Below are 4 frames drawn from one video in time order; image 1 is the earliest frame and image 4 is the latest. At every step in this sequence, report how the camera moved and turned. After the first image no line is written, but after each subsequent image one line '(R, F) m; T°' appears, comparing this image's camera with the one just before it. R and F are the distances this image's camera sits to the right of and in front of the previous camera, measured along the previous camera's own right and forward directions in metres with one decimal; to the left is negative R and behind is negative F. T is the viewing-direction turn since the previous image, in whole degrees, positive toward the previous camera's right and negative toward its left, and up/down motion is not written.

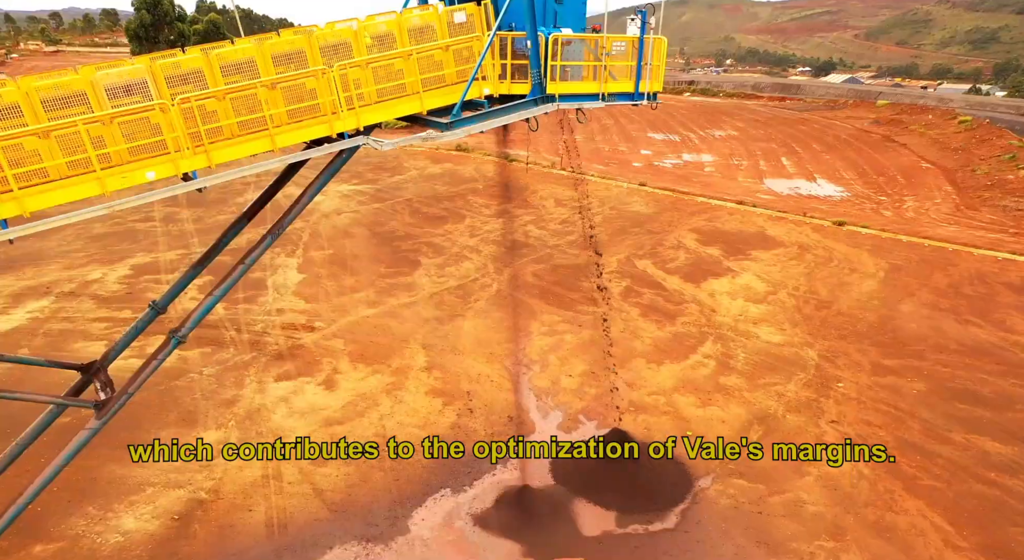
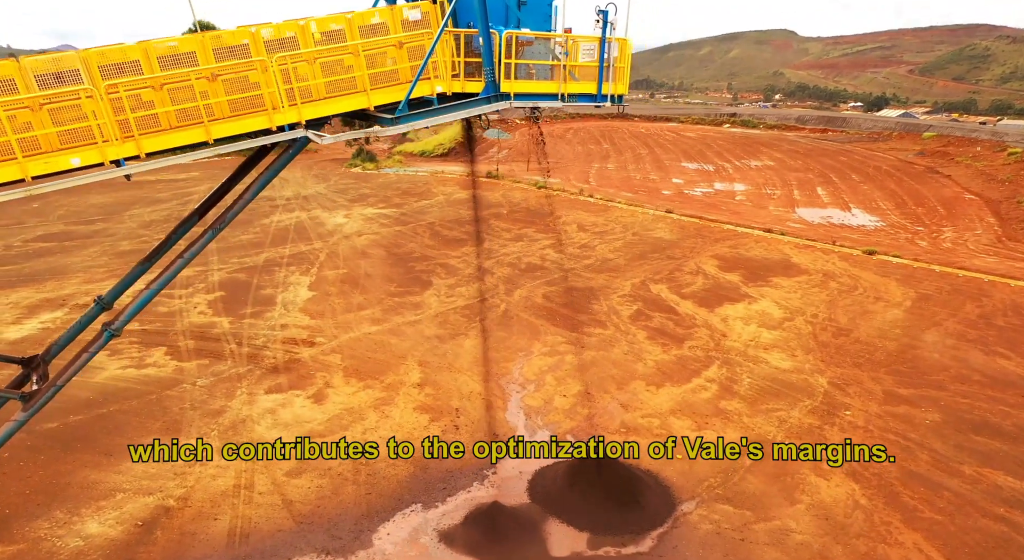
(+0.5, +0.1) m; -1°
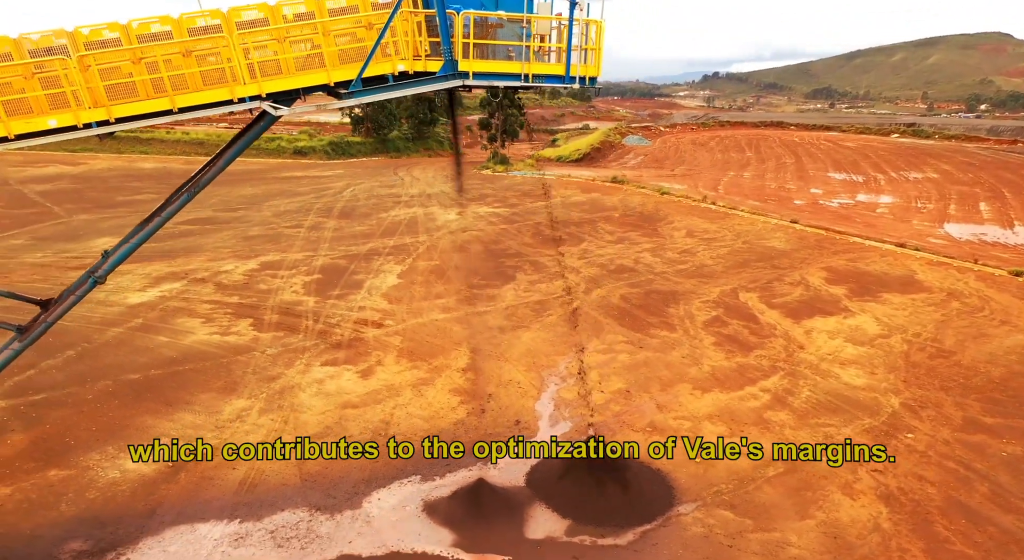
(+1.1, +0.1) m; -8°
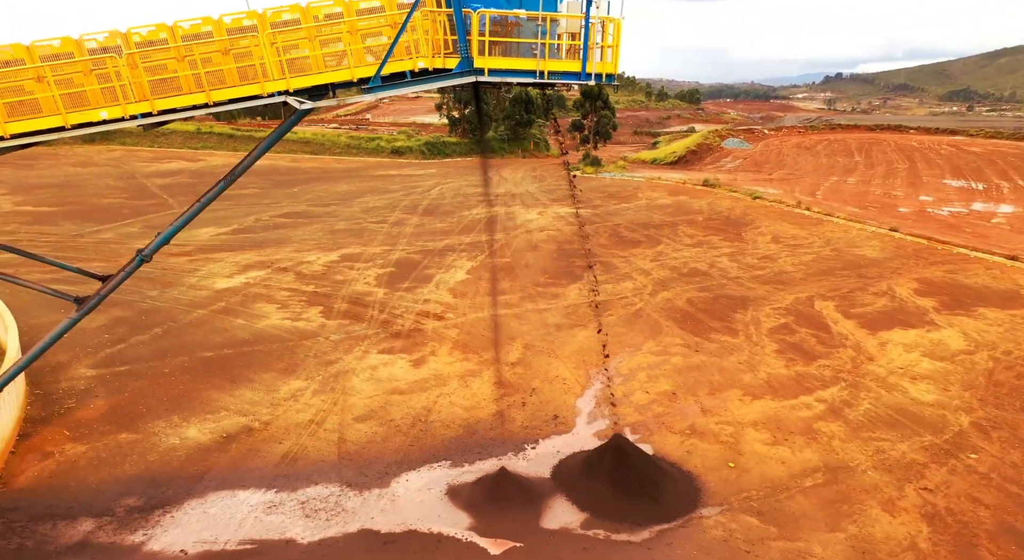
(+0.5, 0.0) m; -7°
